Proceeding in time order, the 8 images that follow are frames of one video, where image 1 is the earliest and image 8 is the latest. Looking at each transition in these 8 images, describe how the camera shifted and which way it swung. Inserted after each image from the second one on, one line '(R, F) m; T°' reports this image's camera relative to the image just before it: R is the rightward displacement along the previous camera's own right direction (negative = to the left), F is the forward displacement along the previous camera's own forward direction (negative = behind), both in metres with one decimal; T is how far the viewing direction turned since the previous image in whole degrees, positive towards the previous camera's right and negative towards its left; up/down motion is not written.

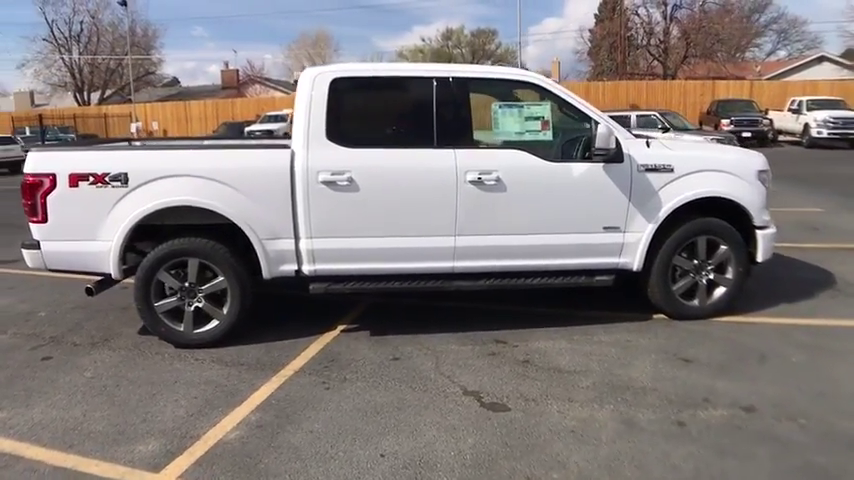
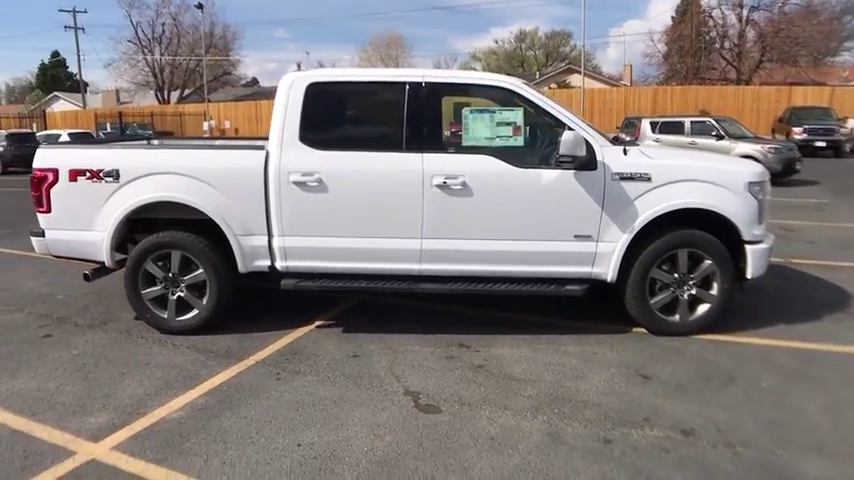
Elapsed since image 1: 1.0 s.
(+0.9, 0.0) m; -8°
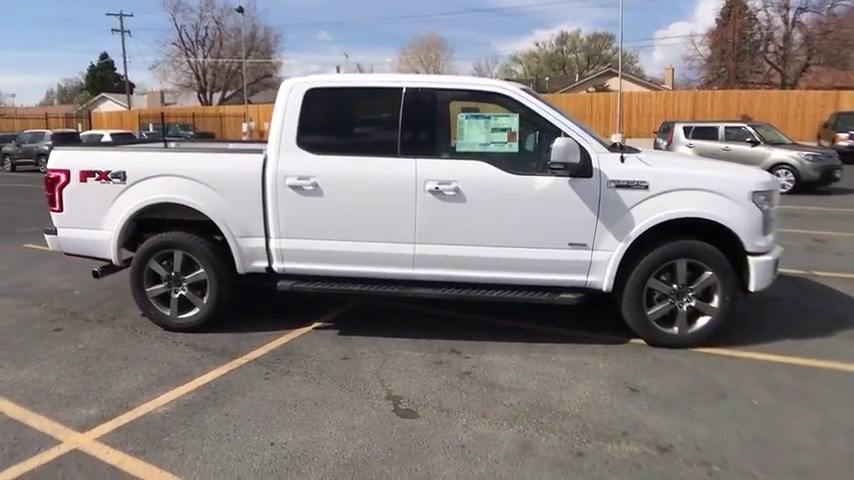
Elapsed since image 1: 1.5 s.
(+0.4, 0.0) m; -4°
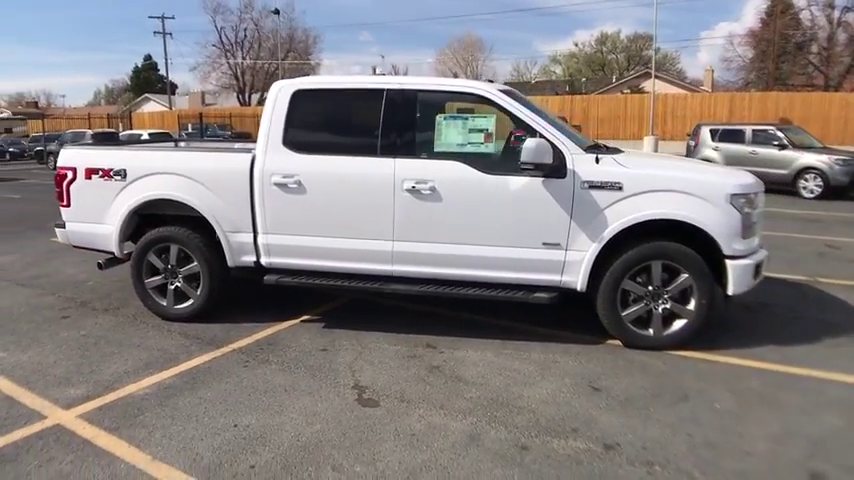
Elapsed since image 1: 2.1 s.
(+0.5, -0.1) m; -4°
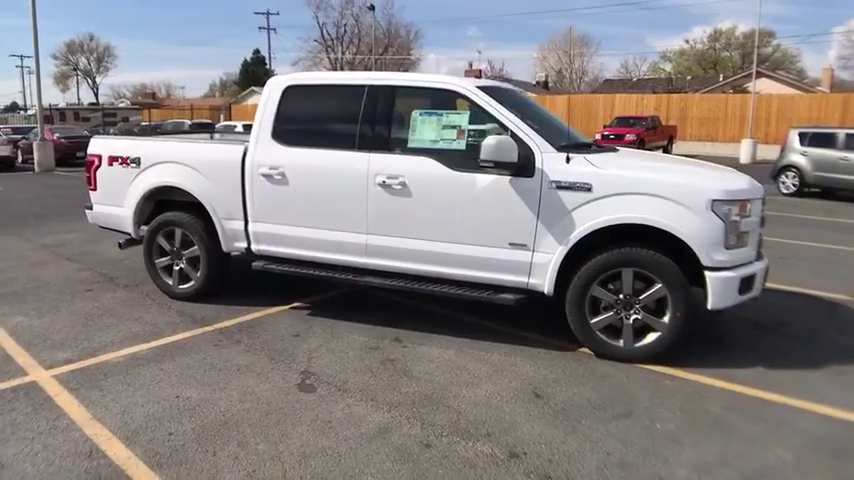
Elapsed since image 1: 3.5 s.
(+1.1, +0.1) m; -11°
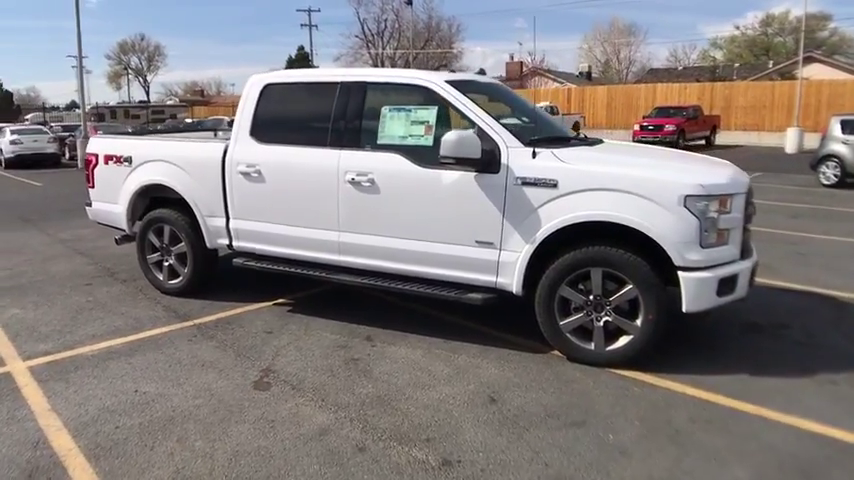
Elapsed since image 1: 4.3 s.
(+0.7, +0.1) m; -5°
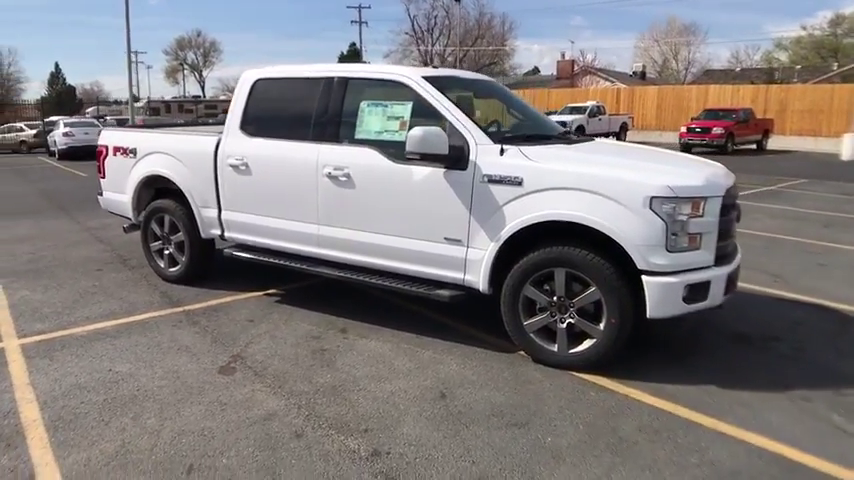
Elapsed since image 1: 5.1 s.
(+0.7, 0.0) m; -6°
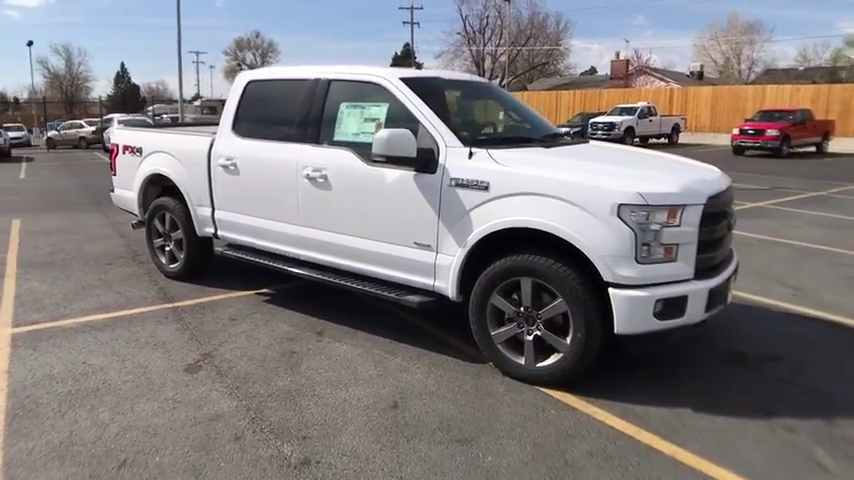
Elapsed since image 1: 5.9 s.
(+0.7, +0.2) m; -6°
